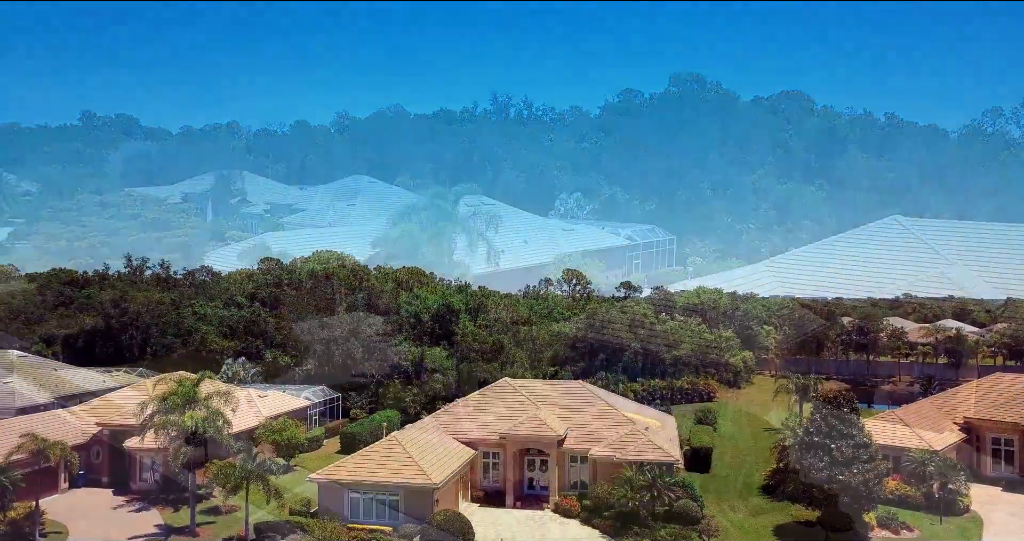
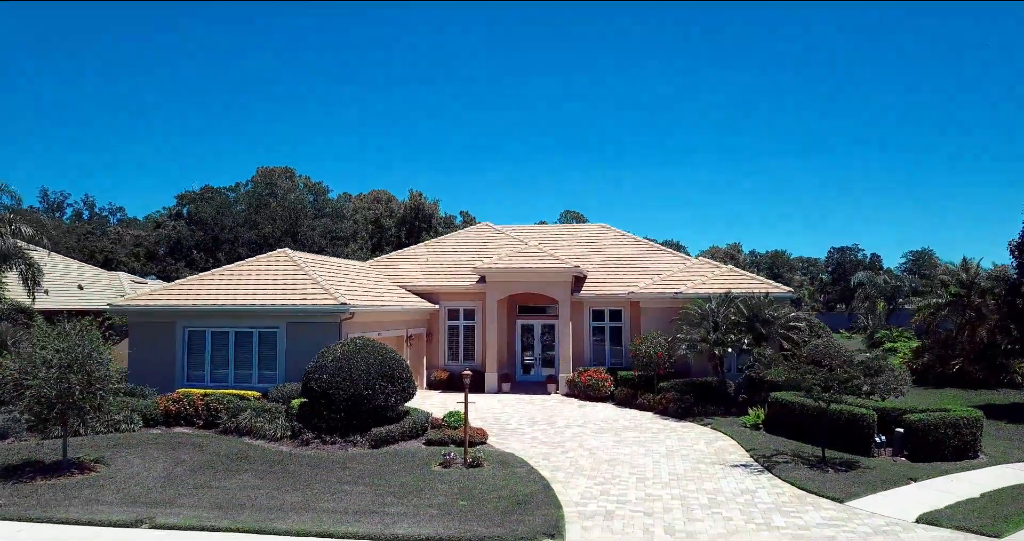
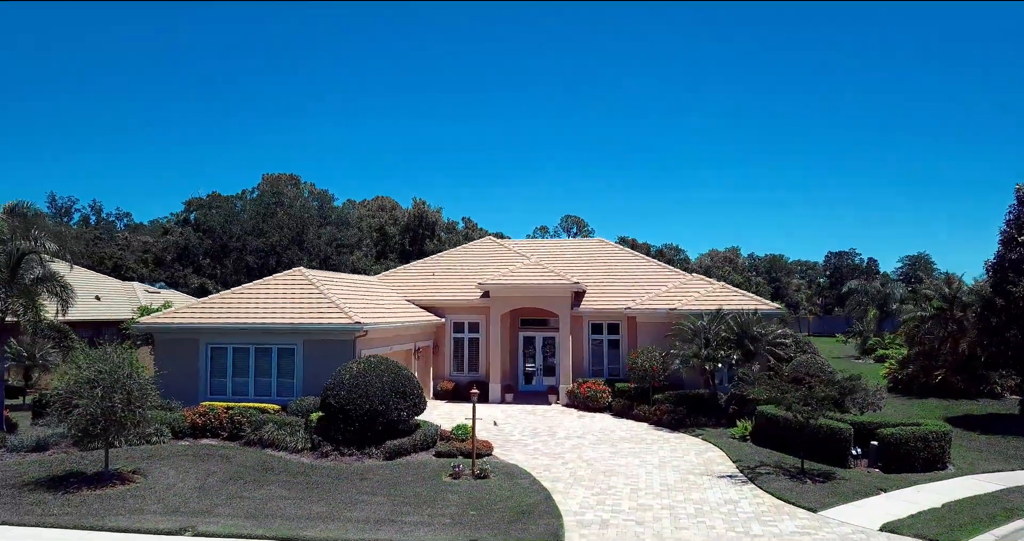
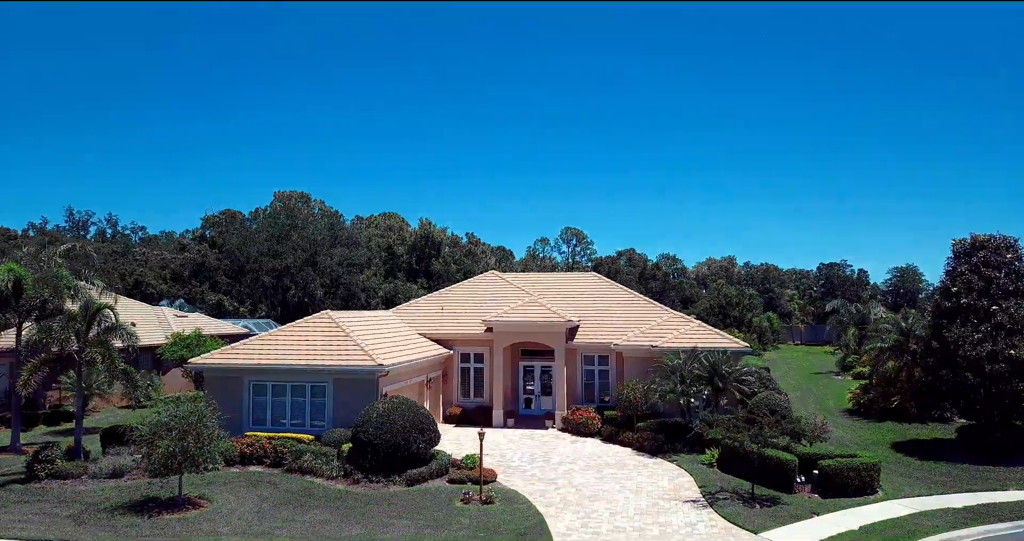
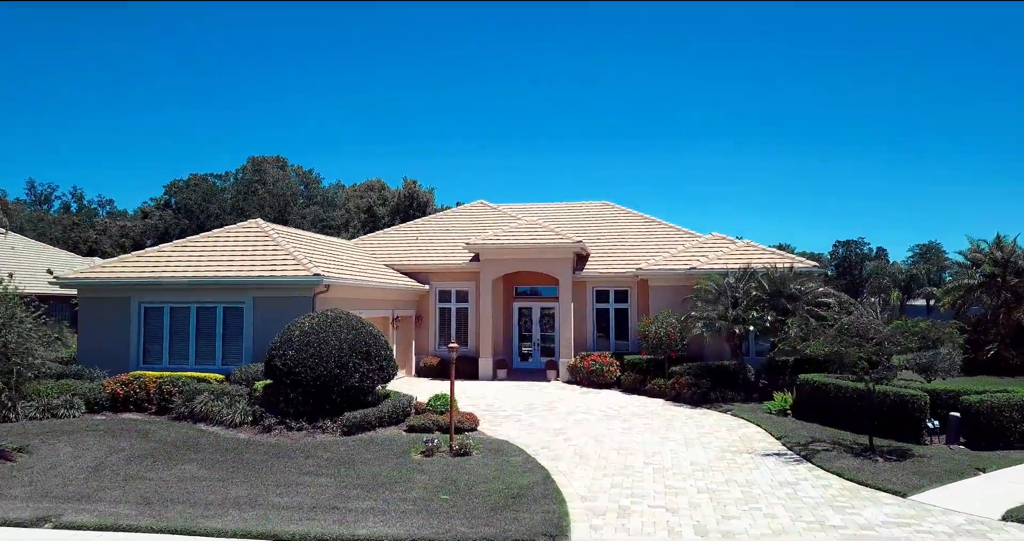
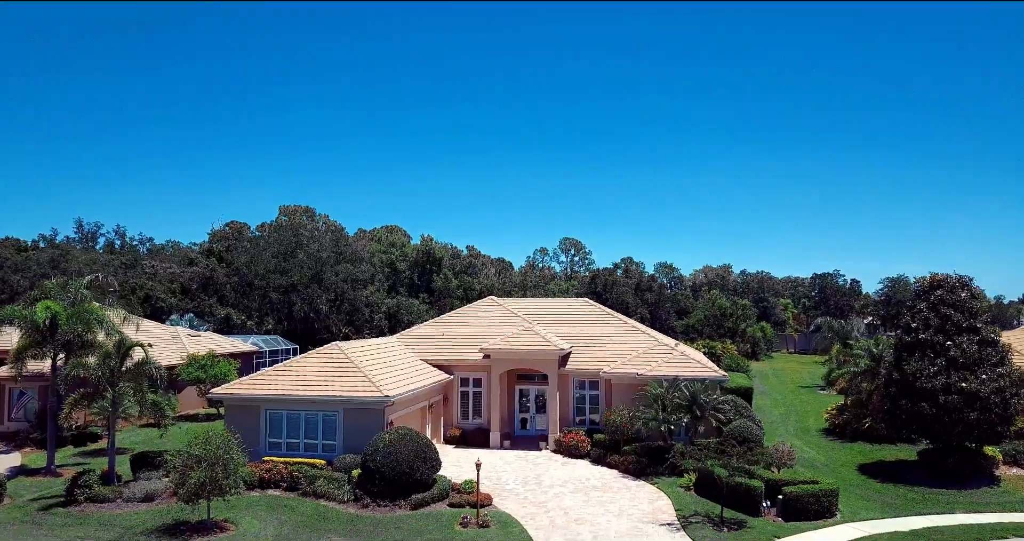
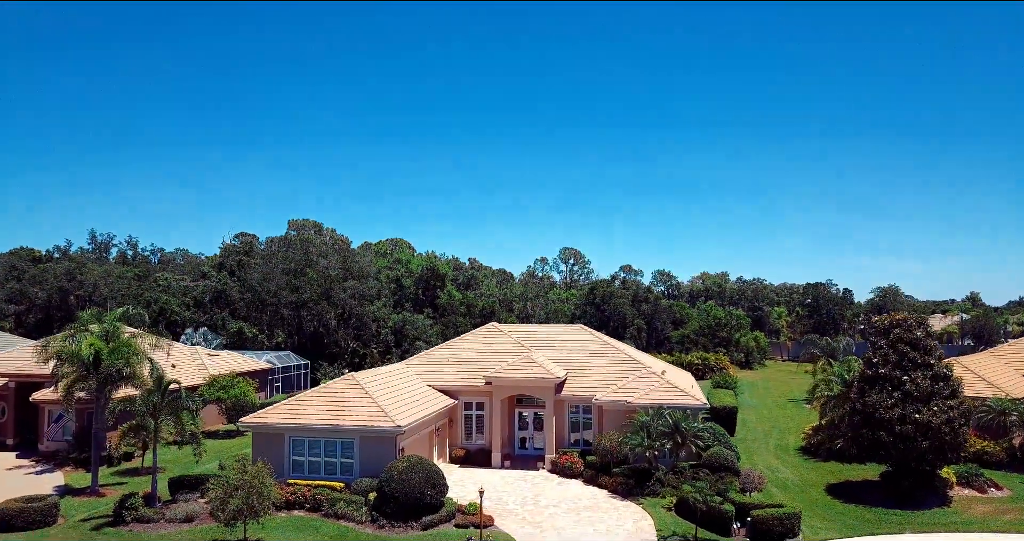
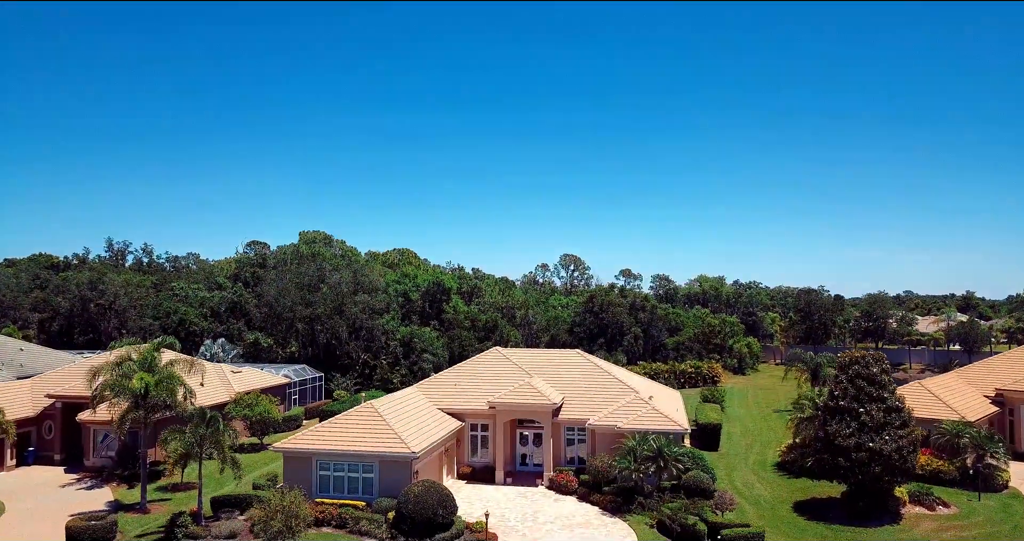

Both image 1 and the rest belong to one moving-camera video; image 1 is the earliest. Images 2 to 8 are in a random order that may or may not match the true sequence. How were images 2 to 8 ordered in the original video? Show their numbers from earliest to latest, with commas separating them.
8, 7, 6, 4, 3, 2, 5
